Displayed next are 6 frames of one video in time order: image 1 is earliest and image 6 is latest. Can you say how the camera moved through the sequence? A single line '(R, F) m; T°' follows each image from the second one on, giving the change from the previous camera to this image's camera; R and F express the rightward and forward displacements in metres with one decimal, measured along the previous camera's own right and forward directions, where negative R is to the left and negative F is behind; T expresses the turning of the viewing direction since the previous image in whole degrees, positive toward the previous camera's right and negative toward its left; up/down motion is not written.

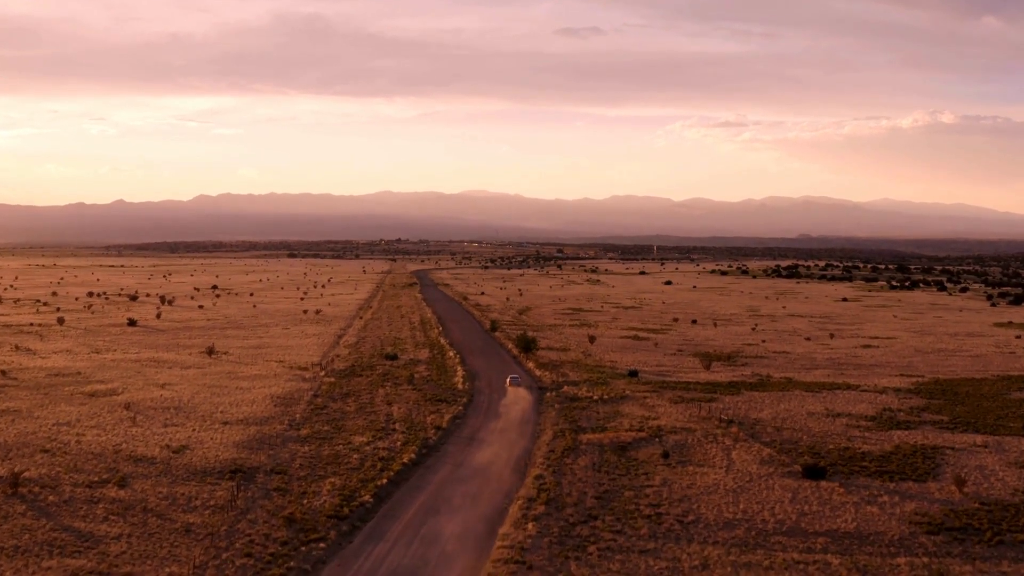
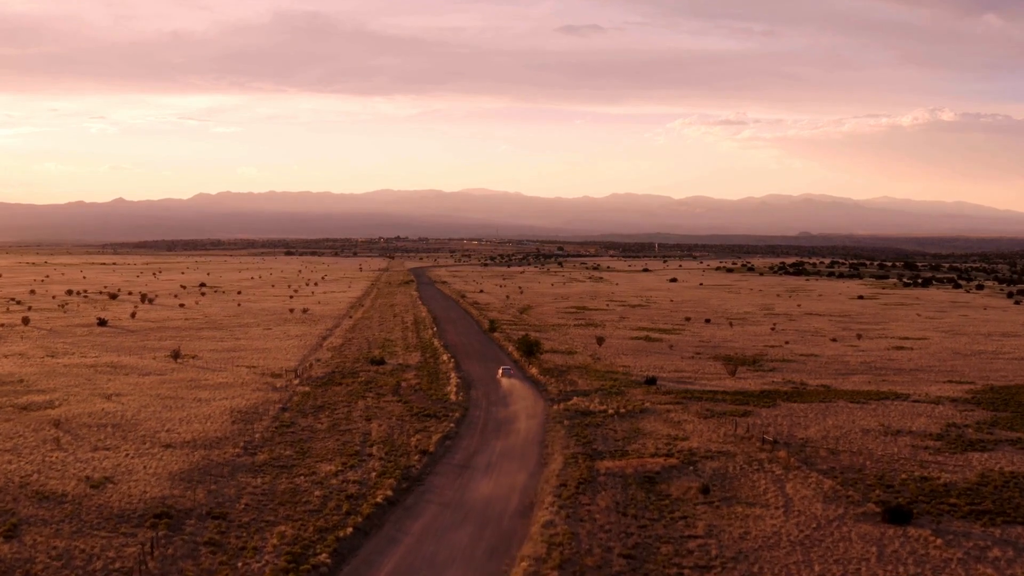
(0.0, +4.9) m; 0°
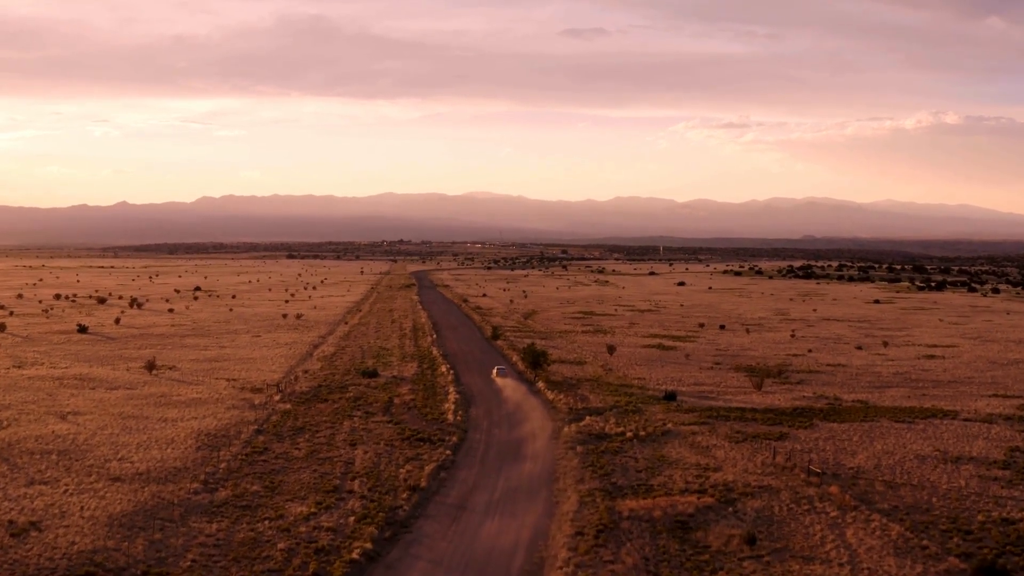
(0.0, +3.4) m; 0°
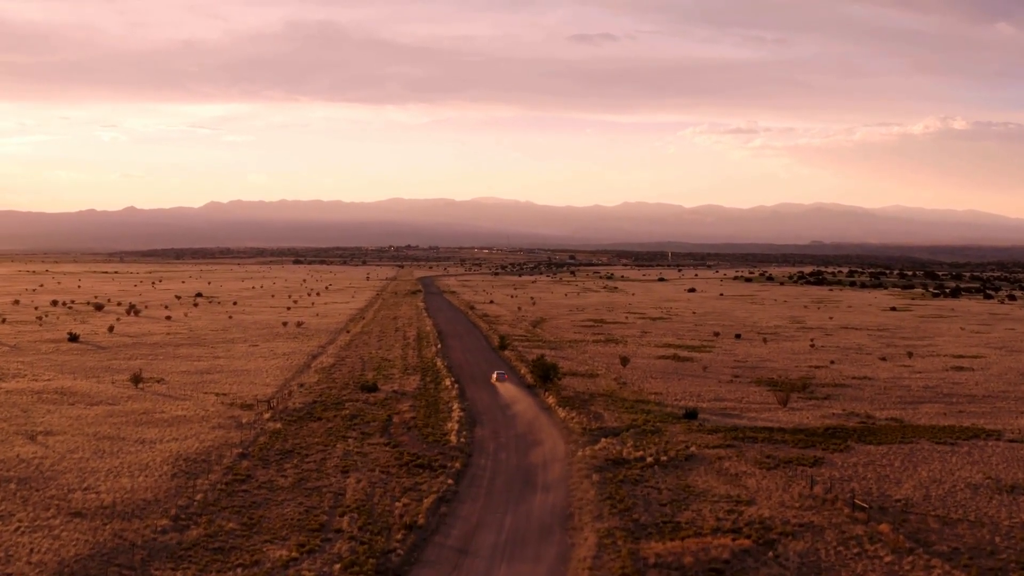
(-0.1, +2.2) m; -1°
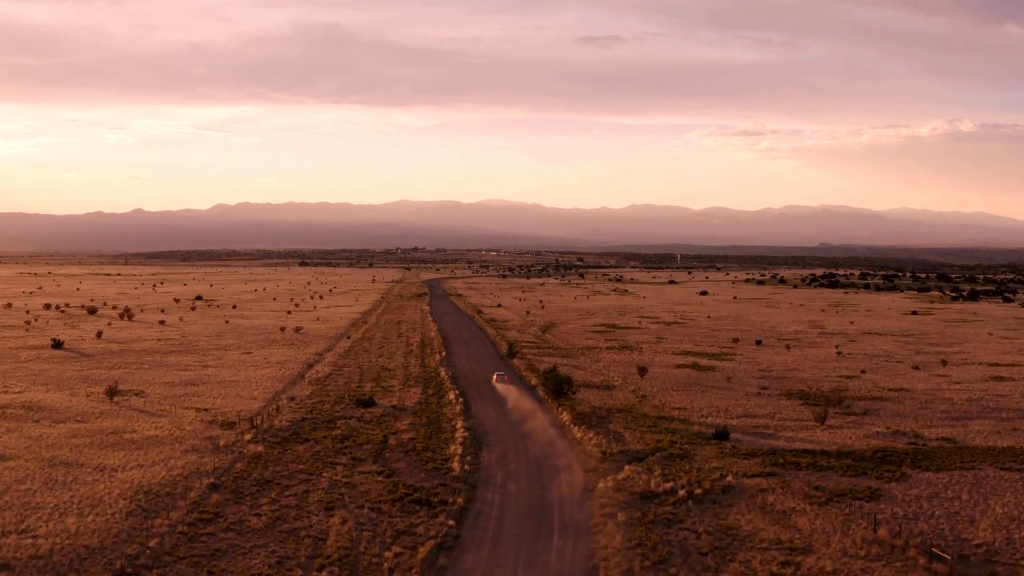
(-0.1, +3.0) m; -1°
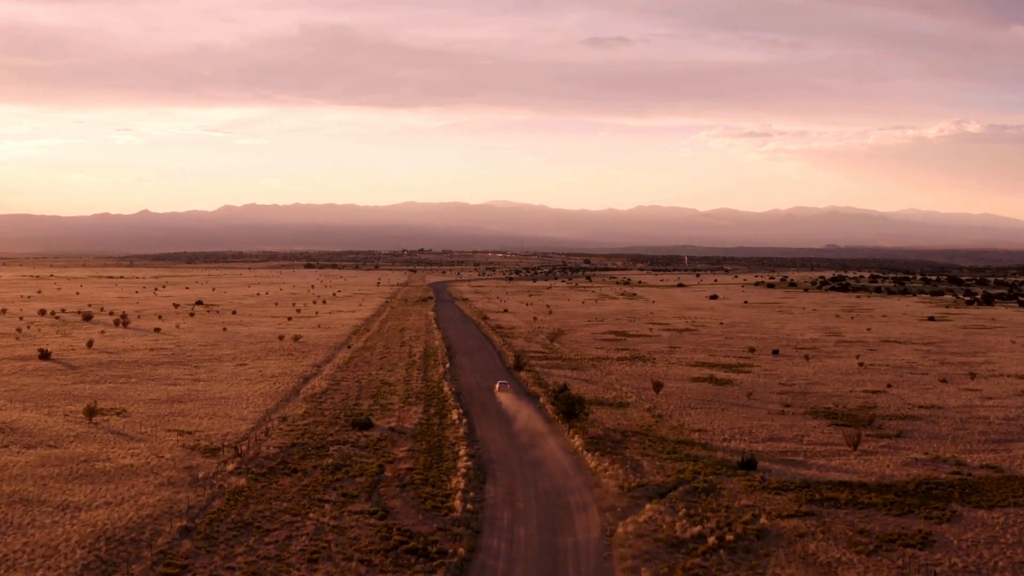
(-0.1, +2.2) m; 0°
